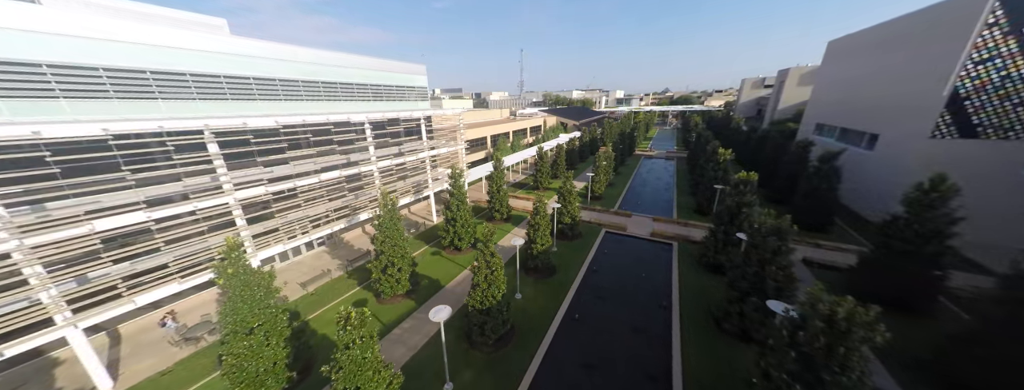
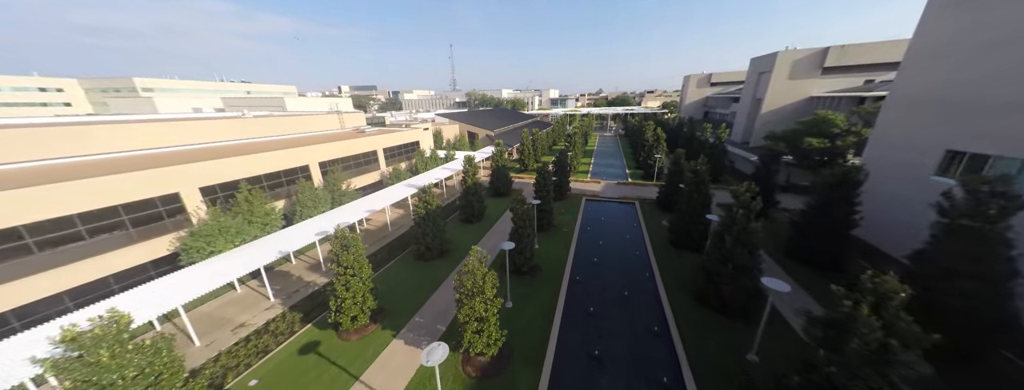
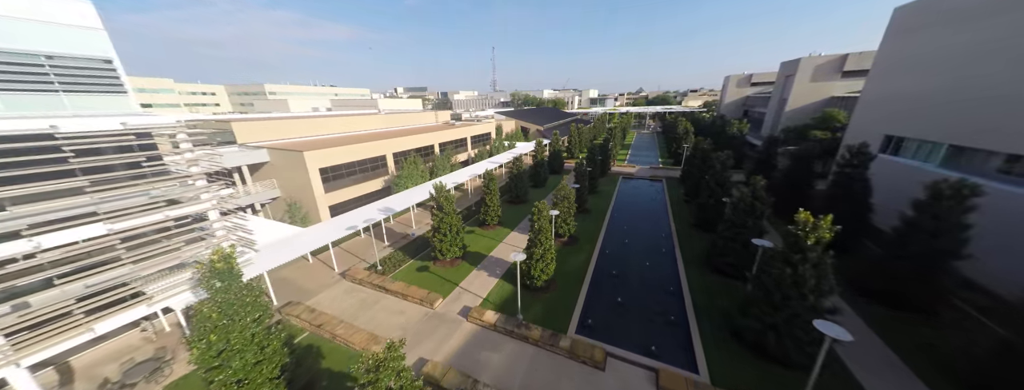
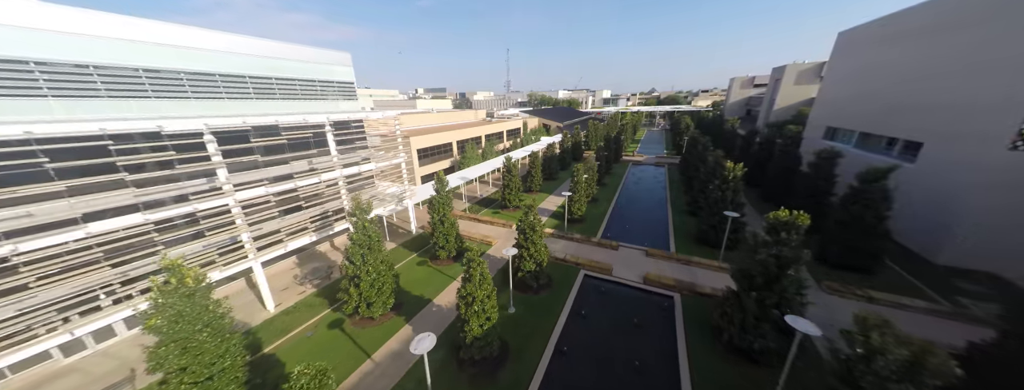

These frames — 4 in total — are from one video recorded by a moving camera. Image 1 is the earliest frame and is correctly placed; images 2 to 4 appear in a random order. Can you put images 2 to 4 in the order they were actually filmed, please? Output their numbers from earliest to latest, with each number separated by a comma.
4, 3, 2
